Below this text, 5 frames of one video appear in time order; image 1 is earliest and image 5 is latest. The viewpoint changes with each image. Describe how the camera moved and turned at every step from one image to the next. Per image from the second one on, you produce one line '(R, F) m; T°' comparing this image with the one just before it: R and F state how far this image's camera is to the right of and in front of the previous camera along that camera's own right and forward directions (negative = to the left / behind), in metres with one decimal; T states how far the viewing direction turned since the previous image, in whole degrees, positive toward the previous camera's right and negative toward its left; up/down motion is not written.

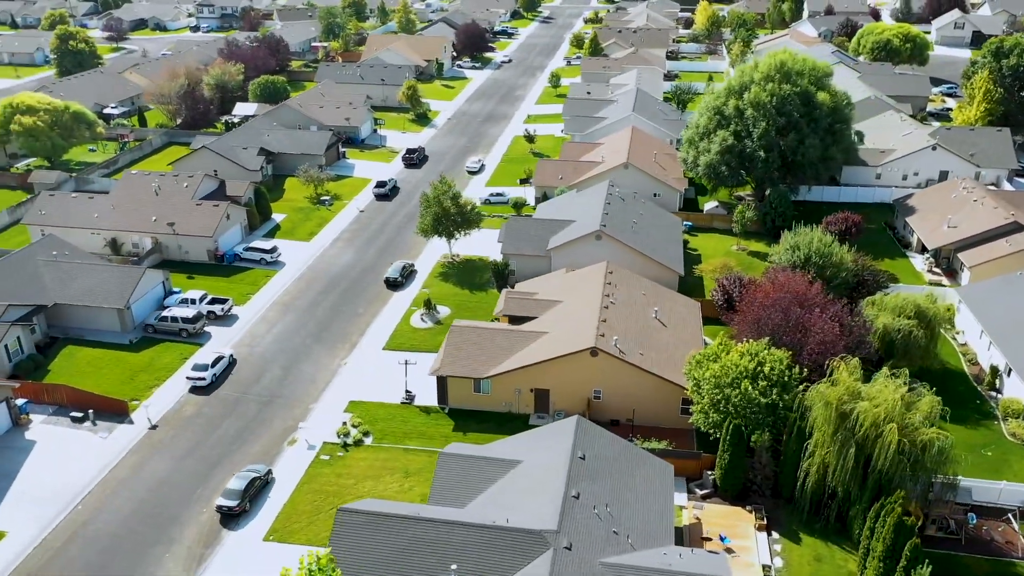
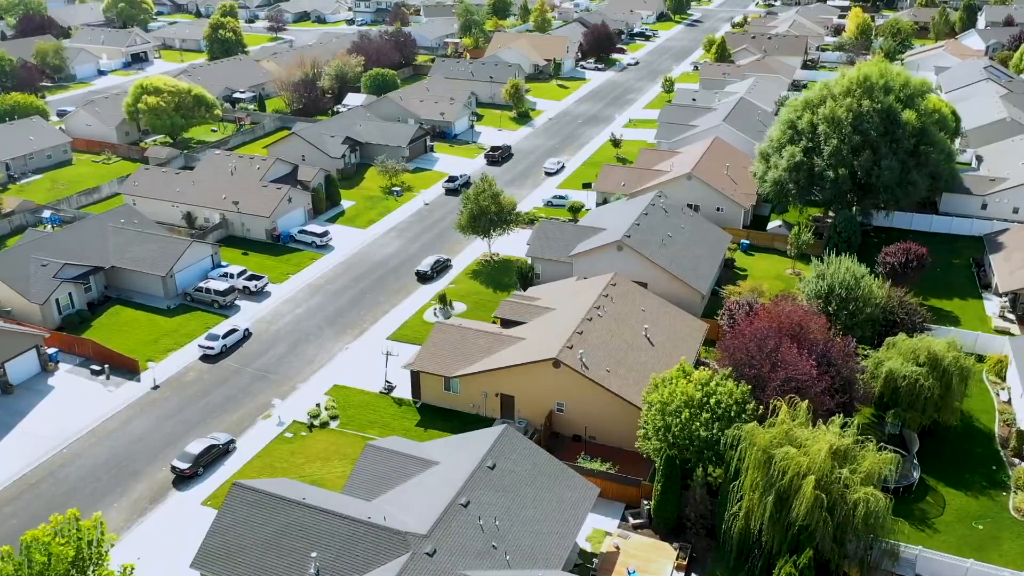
(+9.0, +1.2) m; -11°
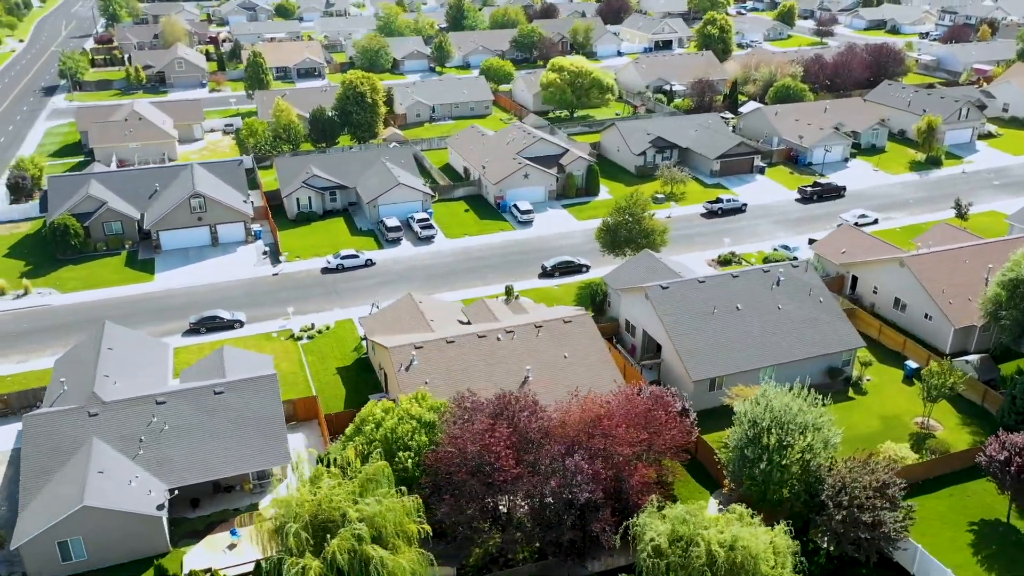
(+30.3, +12.9) m; -42°
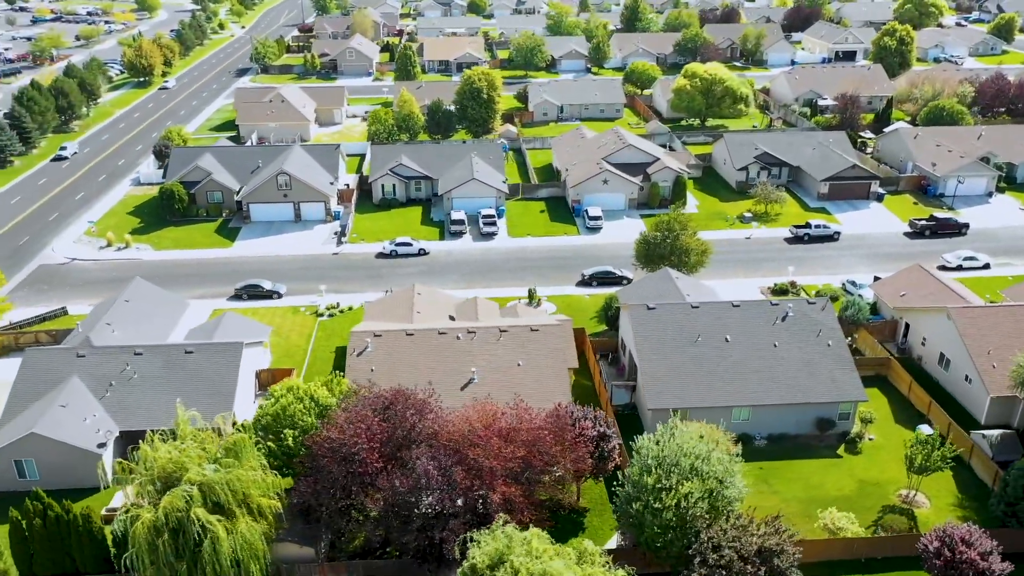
(+11.3, +1.7) m; -14°
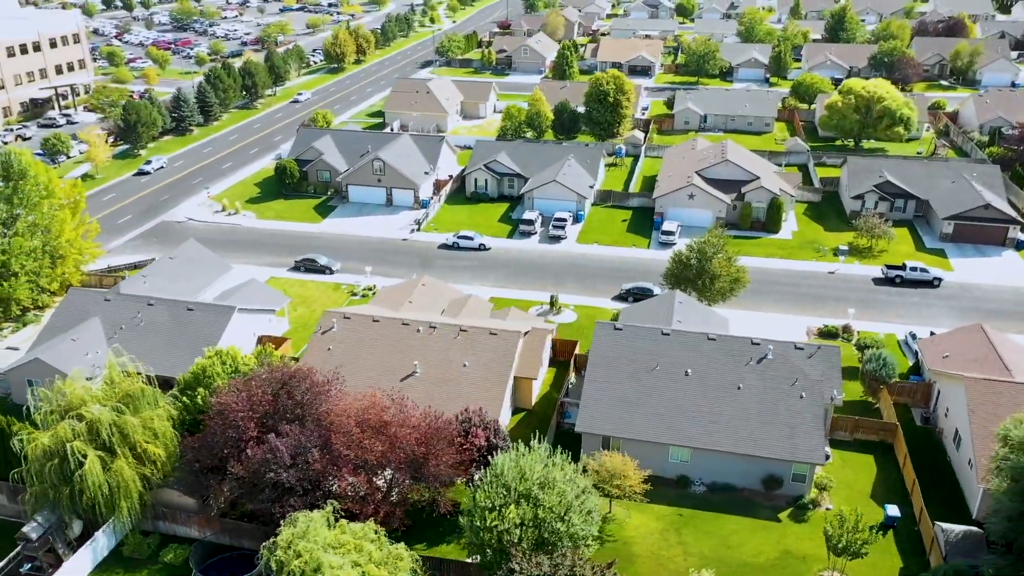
(+12.4, +2.0) m; -16°
